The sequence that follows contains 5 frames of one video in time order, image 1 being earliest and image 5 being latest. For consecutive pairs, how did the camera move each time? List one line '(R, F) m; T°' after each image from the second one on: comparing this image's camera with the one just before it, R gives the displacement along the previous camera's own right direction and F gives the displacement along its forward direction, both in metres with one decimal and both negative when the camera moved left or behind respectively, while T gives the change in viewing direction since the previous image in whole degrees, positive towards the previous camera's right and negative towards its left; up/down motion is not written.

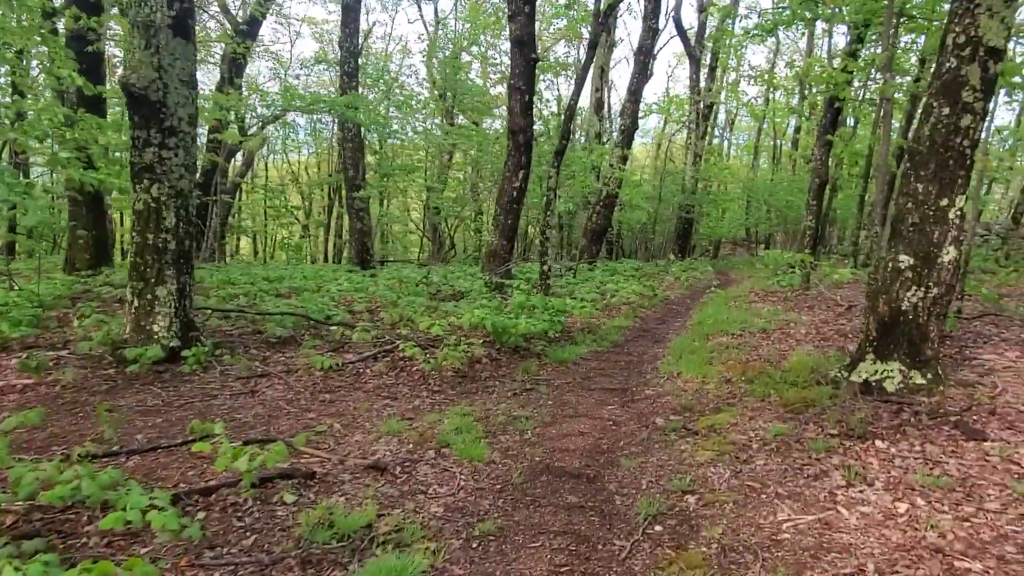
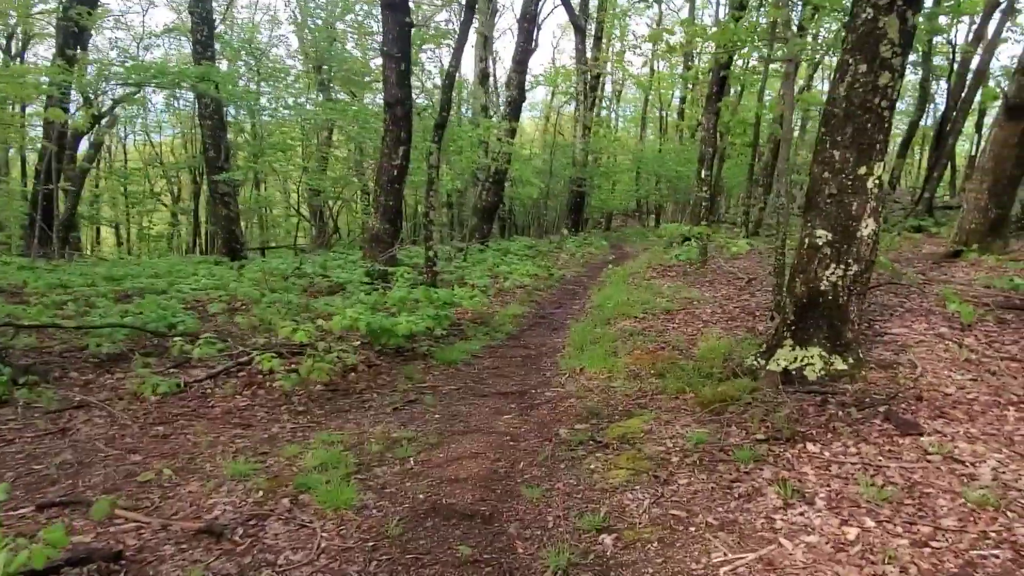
(+0.2, +0.9) m; +8°
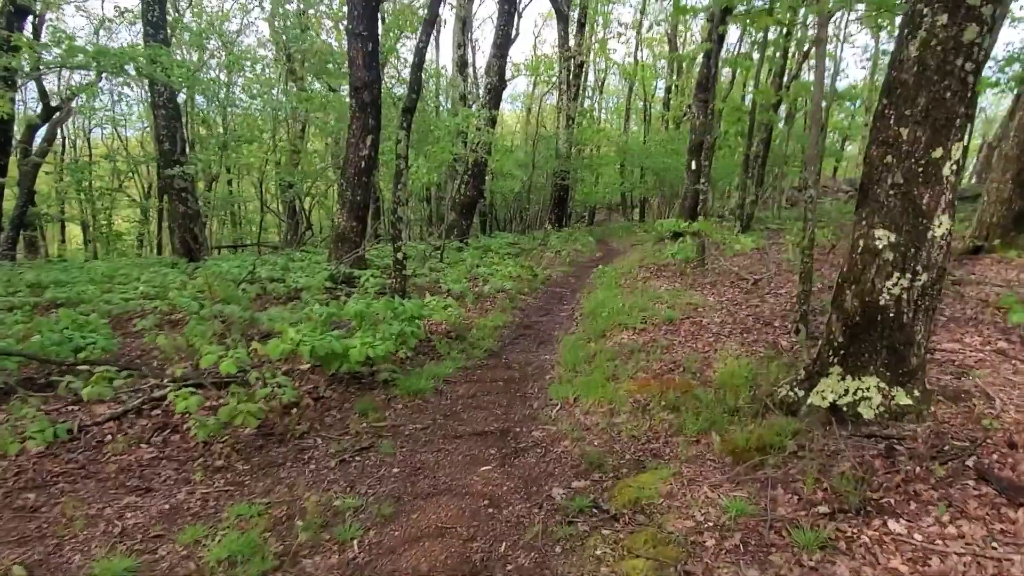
(0.0, +1.2) m; +1°
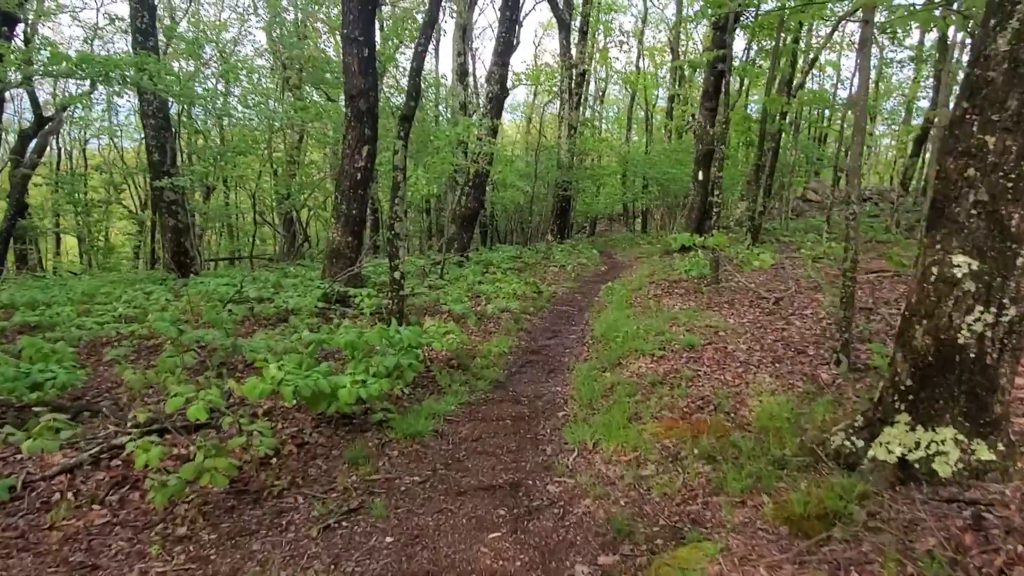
(-0.1, +0.6) m; 0°
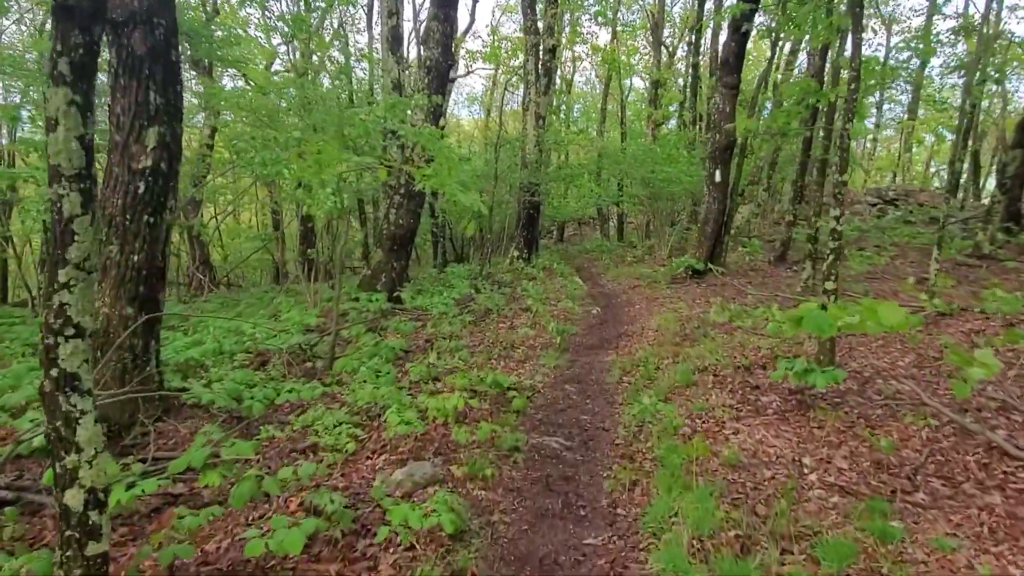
(+0.2, +5.5) m; +3°
